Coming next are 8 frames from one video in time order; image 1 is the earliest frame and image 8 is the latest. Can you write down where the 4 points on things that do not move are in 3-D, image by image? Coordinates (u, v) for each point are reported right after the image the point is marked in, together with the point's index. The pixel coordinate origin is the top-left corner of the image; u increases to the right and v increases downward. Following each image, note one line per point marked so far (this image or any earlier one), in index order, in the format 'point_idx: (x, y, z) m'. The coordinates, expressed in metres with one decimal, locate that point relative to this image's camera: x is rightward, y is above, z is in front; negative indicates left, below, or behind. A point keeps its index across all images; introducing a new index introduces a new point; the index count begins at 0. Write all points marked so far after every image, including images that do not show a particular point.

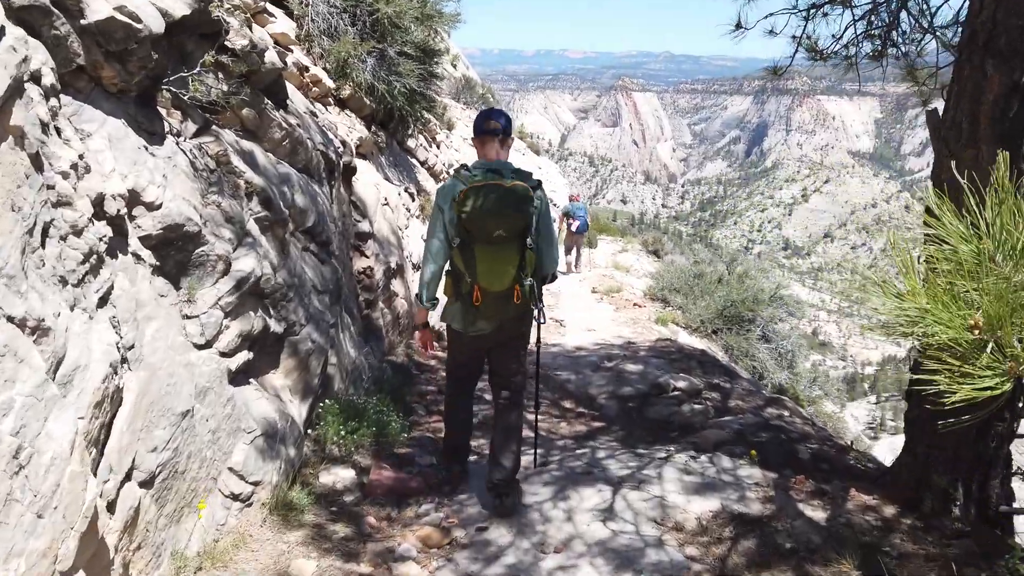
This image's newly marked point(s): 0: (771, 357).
0: (+3.1, -0.8, +9.1) m
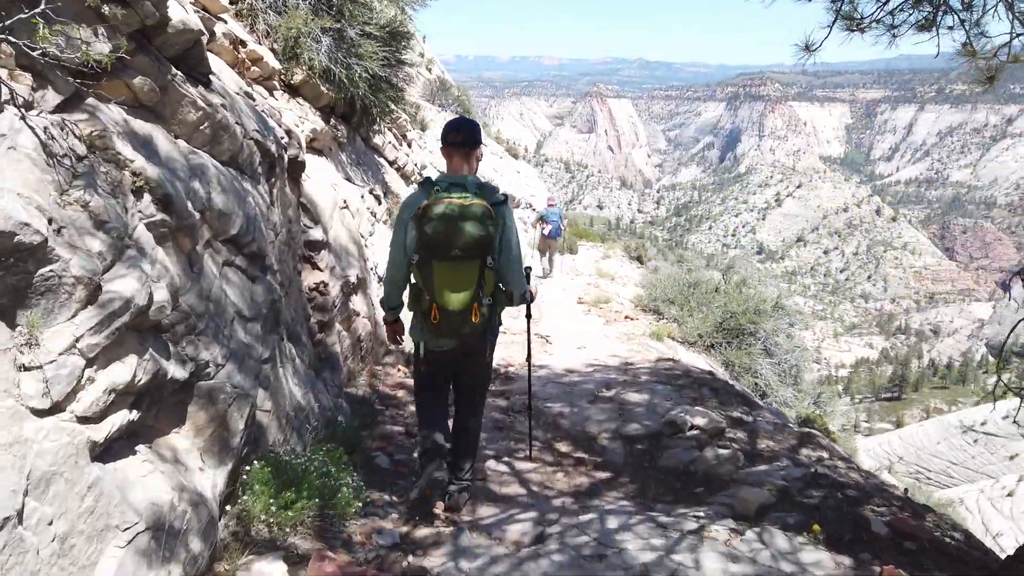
0: (+2.9, -0.9, +8.3) m
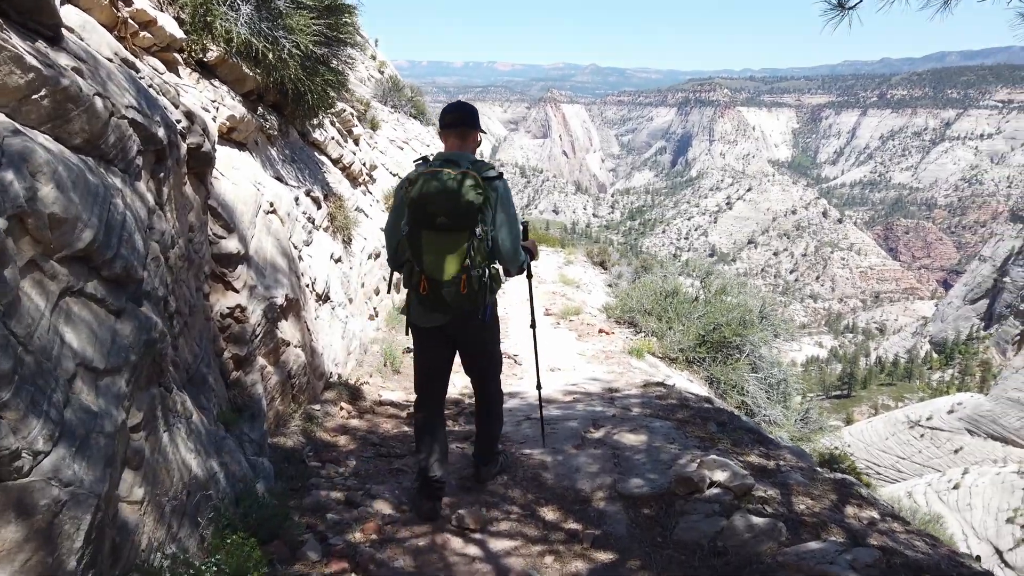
0: (+2.5, -1.0, +7.6) m
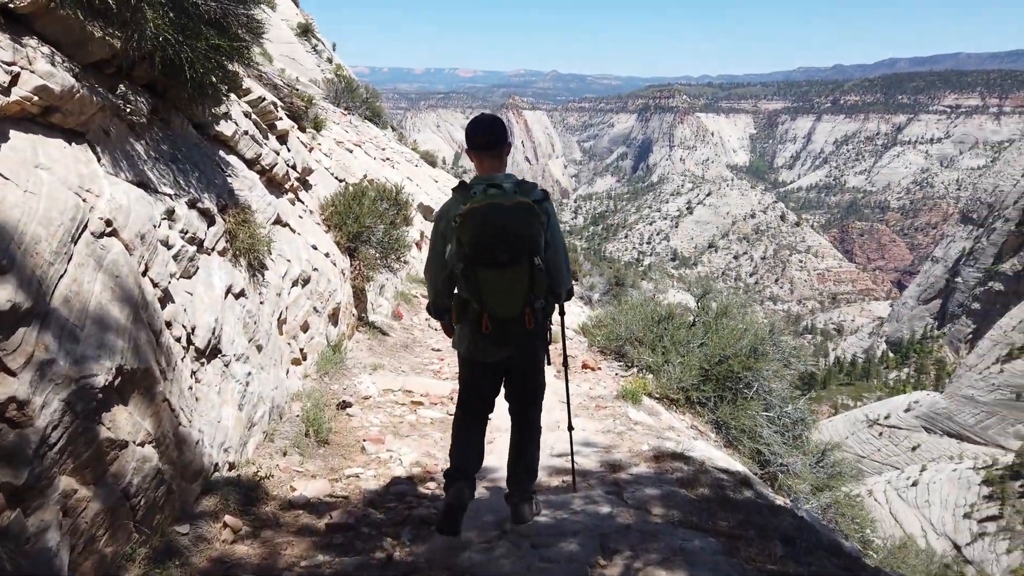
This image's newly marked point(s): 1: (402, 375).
0: (+2.2, -1.2, +6.3) m
1: (-0.9, -0.7, +6.1) m
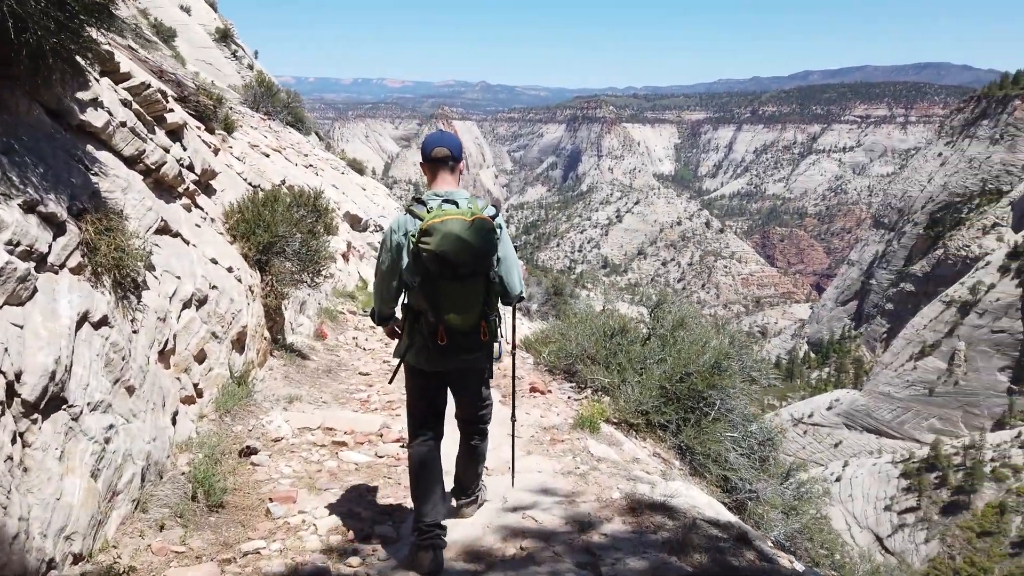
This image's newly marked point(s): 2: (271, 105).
0: (+1.8, -1.3, +5.7) m
1: (-1.3, -0.9, +5.2) m
2: (-6.3, +4.8, +19.8) m
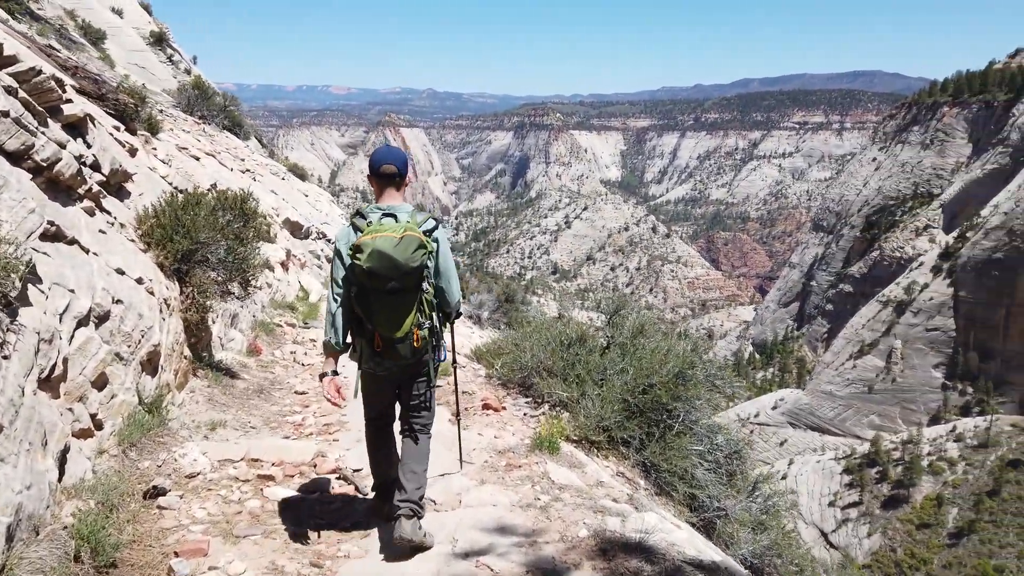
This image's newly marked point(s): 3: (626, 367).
0: (+1.4, -1.3, +5.4) m
1: (-1.6, -0.9, +4.6) m
2: (-7.7, +4.5, +18.9) m
3: (+0.9, -0.6, +5.8) m
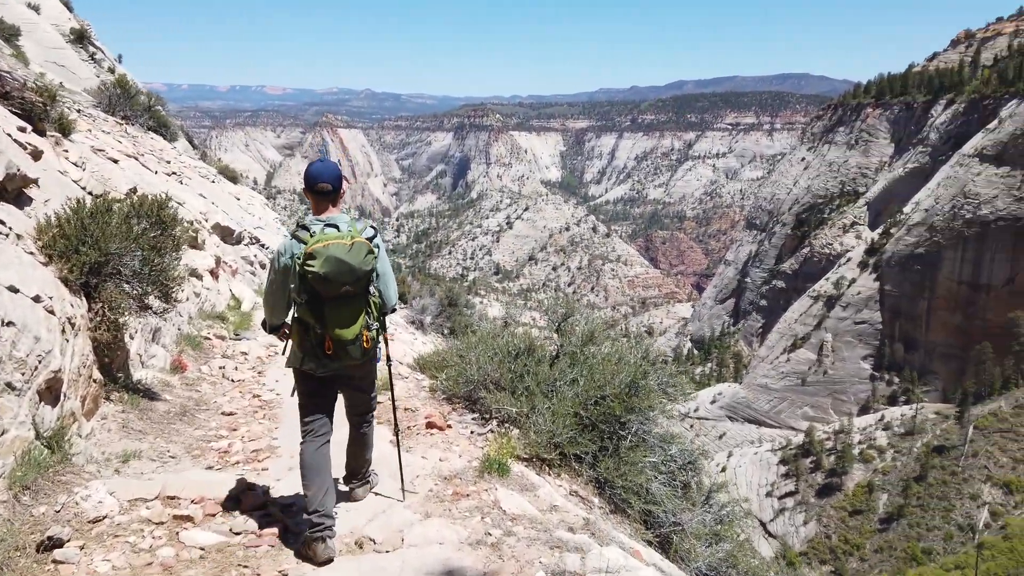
0: (+1.1, -1.4, +5.1) m
1: (-1.9, -1.0, +4.2) m
2: (-9.1, +4.3, +17.9) m
3: (+0.5, -0.7, +5.6) m
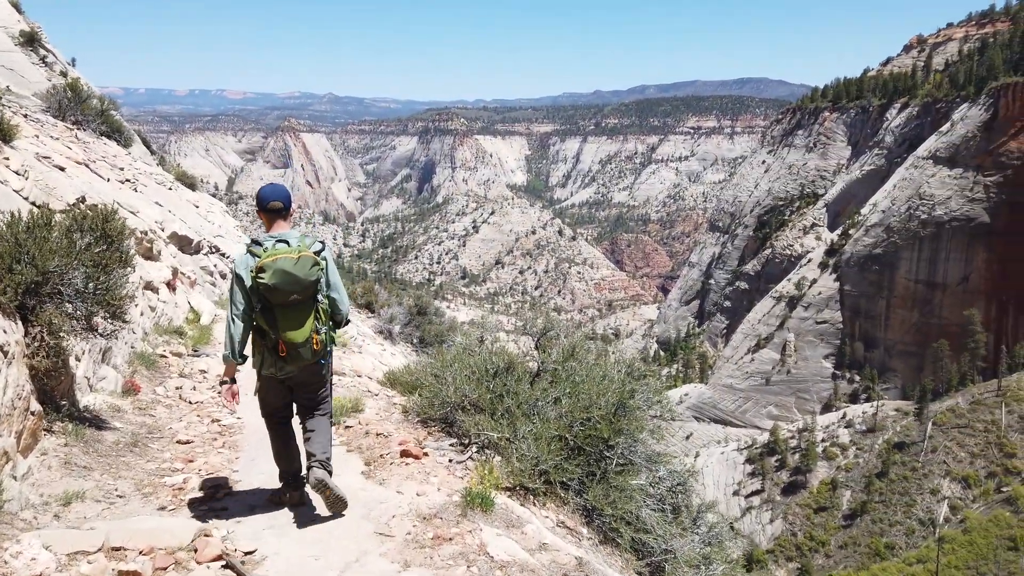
0: (+1.0, -1.4, +4.9) m
1: (-2.0, -1.1, +3.8) m
2: (-9.9, +4.0, +17.2) m
3: (+0.3, -0.8, +5.3) m
